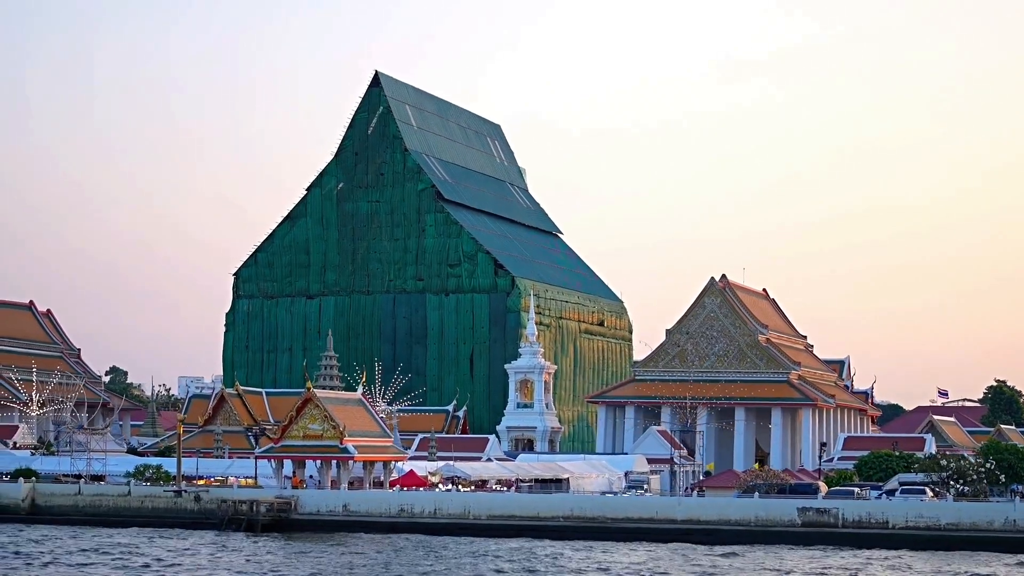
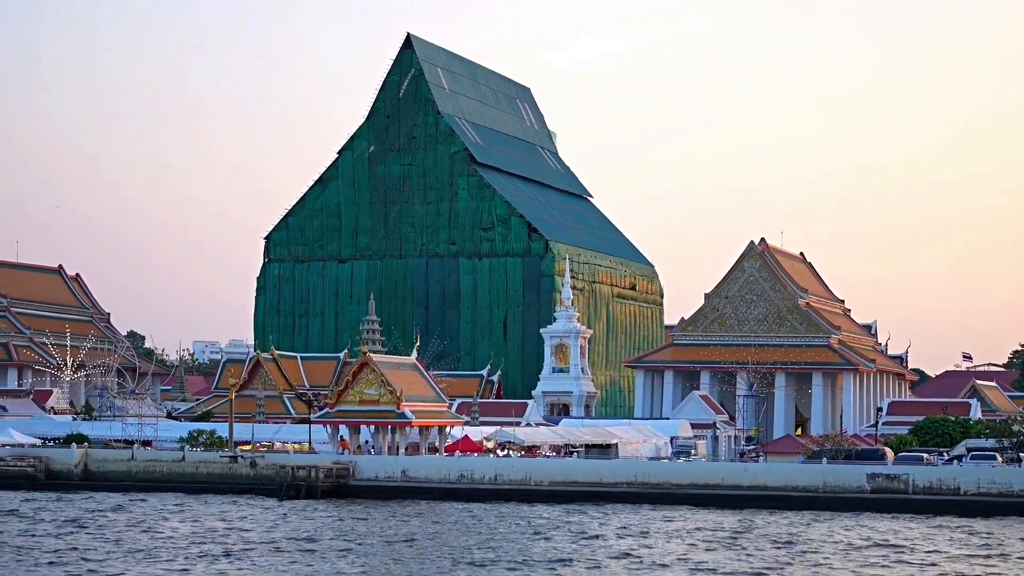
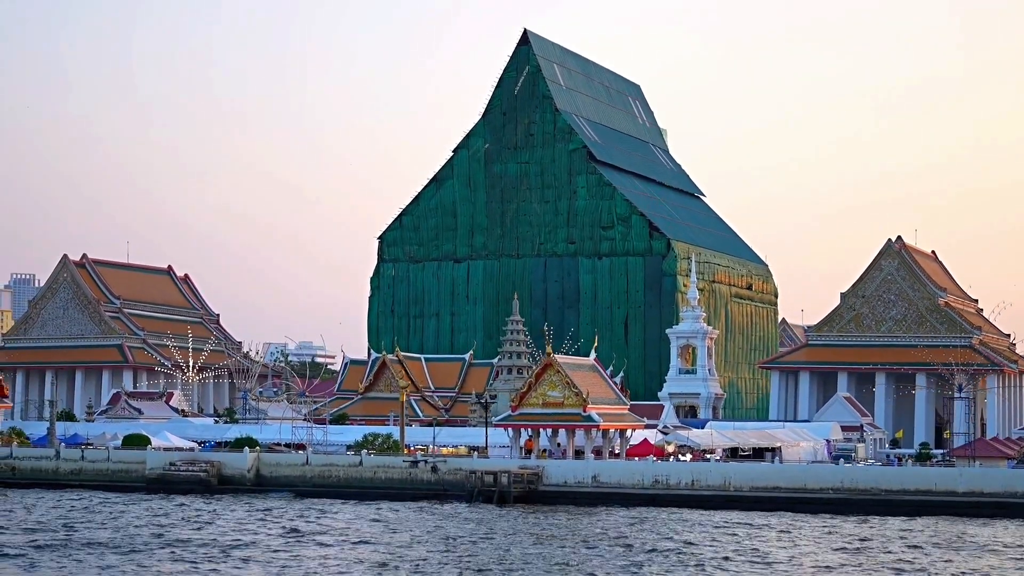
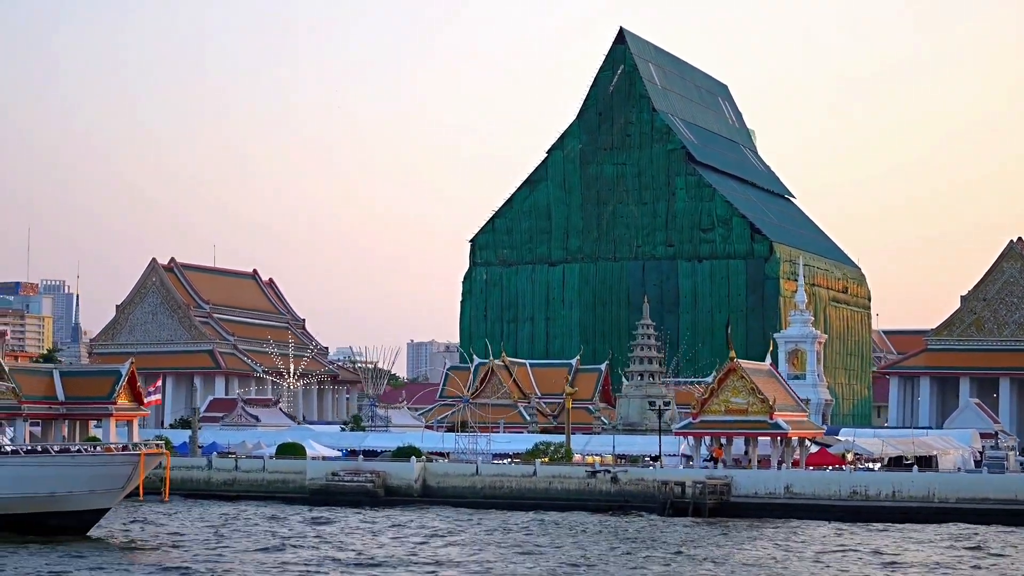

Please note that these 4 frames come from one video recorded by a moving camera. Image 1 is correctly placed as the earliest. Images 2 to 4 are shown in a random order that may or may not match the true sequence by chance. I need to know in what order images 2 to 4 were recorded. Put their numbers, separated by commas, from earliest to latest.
2, 3, 4
